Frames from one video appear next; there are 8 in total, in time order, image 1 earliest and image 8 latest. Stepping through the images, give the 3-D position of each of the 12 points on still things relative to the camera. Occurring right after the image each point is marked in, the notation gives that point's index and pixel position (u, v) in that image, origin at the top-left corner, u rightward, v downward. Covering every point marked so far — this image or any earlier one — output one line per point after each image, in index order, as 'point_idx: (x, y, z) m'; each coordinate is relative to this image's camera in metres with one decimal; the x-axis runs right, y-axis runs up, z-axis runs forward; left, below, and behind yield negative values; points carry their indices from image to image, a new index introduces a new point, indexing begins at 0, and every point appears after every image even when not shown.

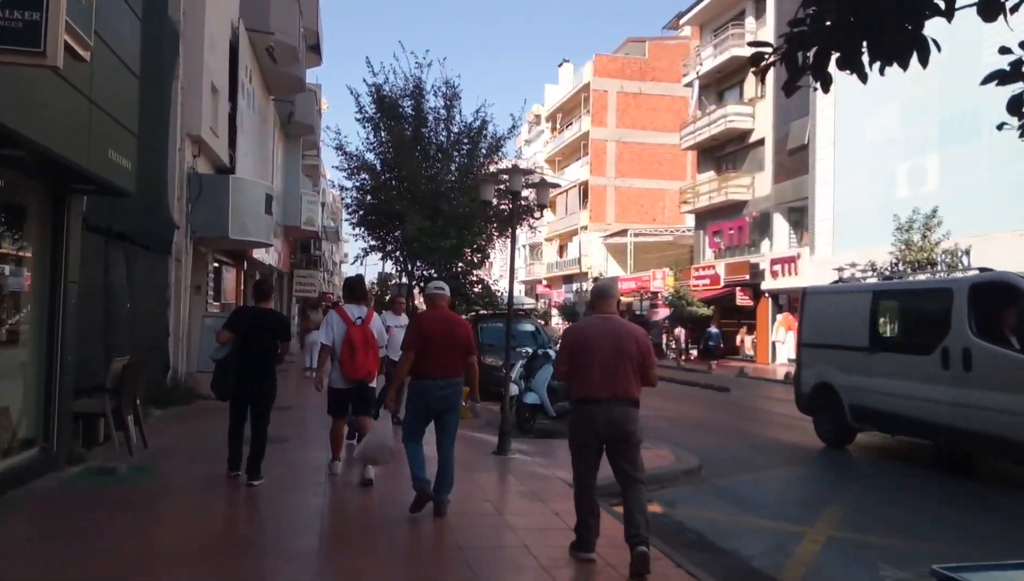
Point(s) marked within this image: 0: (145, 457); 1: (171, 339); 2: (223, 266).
0: (-4.5, -2.0, +9.5) m
1: (-6.5, -0.9, +14.6) m
2: (-7.3, +0.6, +19.4) m
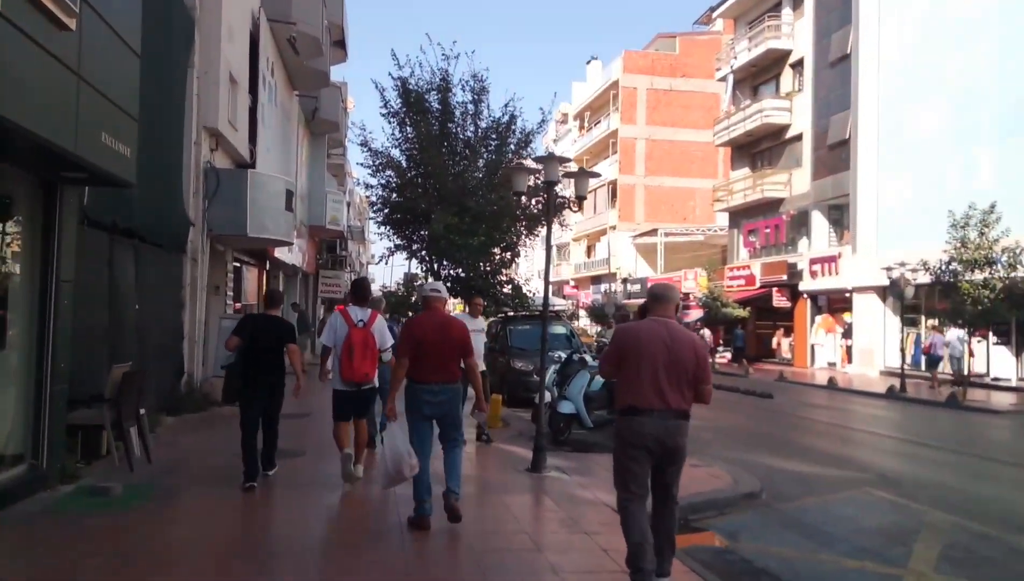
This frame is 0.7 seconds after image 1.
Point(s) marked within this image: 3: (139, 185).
0: (-4.1, -2.1, +8.7) m
1: (-5.9, -0.9, +13.9) m
2: (-6.5, +0.6, +18.7) m
3: (-5.4, +1.5, +11.1) m
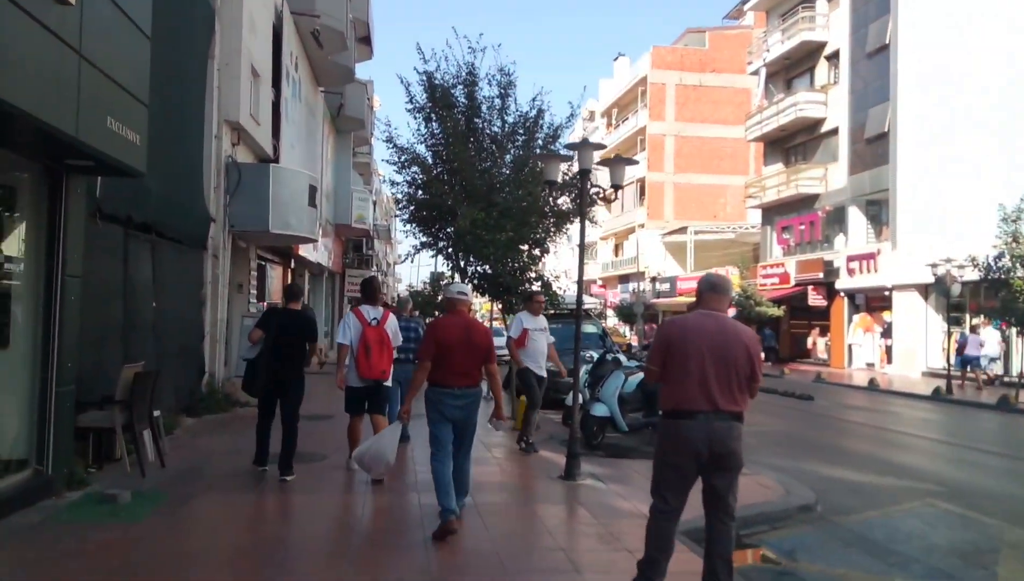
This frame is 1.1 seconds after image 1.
0: (-3.8, -2.0, +8.3) m
1: (-5.4, -0.9, +13.5) m
2: (-5.9, +0.6, +18.3) m
3: (-5.0, +1.6, +10.7) m
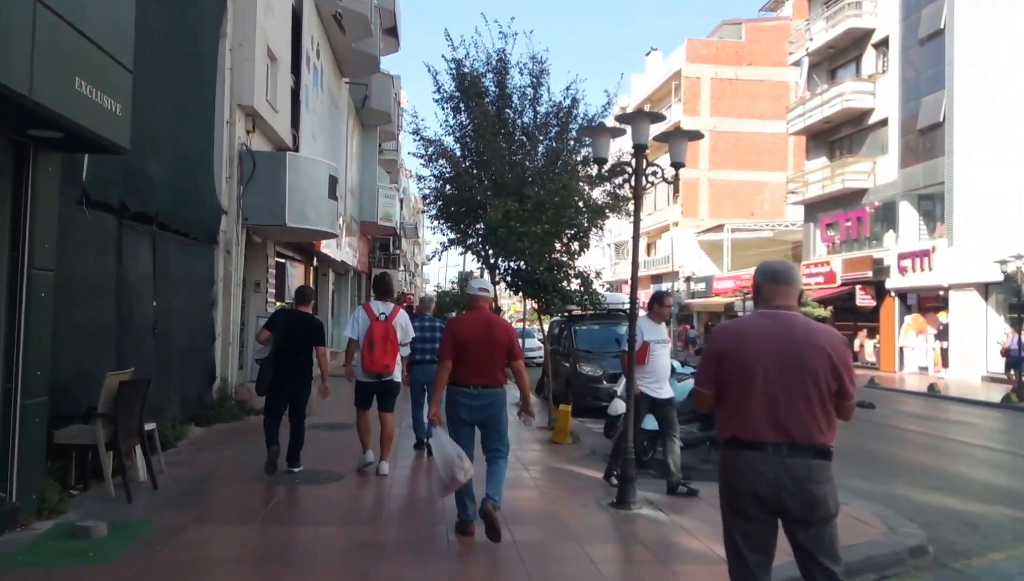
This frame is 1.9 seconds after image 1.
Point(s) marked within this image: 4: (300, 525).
0: (-3.4, -2.0, +7.2) m
1: (-4.8, -0.8, +12.5) m
2: (-5.1, +0.7, +17.3) m
3: (-4.5, +1.6, +9.6) m
4: (-1.8, -2.0, +6.6) m
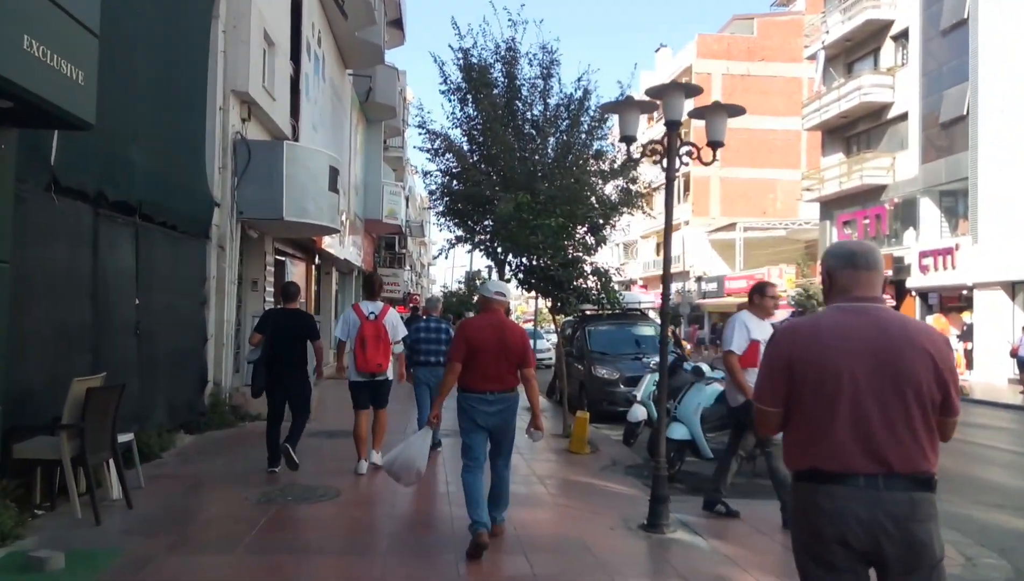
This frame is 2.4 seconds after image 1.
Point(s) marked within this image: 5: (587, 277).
0: (-3.2, -1.9, +6.4) m
1: (-4.6, -0.8, +11.7) m
2: (-4.9, +0.7, +16.5) m
3: (-4.3, +1.7, +8.9) m
4: (-1.7, -2.0, +5.8) m
5: (+1.2, +0.2, +12.6) m
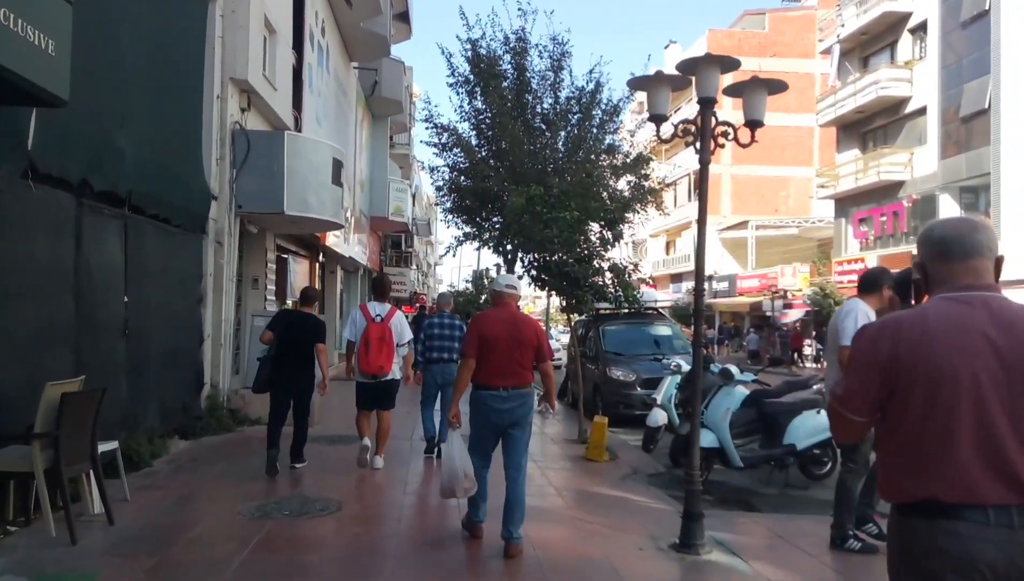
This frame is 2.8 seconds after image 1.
0: (-3.1, -1.9, +5.8) m
1: (-4.4, -0.8, +11.1) m
2: (-4.6, +0.7, +16.0) m
3: (-4.2, +1.7, +8.3) m
4: (-1.6, -2.0, +5.2) m
5: (+1.4, +0.3, +11.9) m
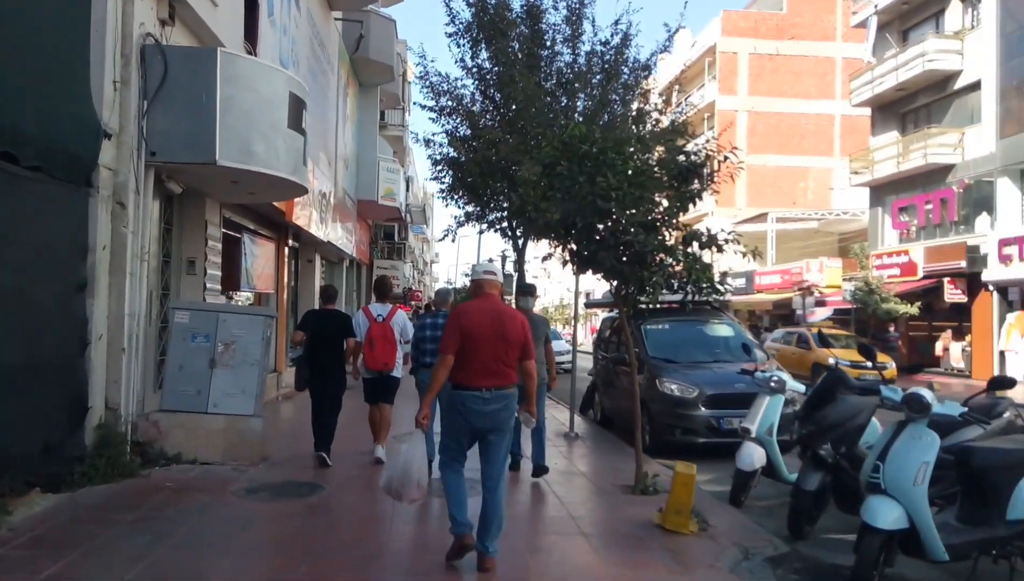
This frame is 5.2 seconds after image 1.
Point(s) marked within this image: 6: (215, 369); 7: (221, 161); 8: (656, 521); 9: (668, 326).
0: (-2.8, -1.7, +2.3) m
1: (-4.1, -0.6, +7.6) m
2: (-4.4, +0.9, +12.5) m
3: (-3.9, +1.9, +4.8) m
4: (-1.2, -1.8, +1.8) m
5: (+1.7, +0.4, +8.5) m
6: (-3.3, -0.9, +8.3) m
7: (-3.3, +1.5, +8.6) m
8: (+1.2, -2.0, +6.5) m
9: (+2.7, -0.5, +12.0) m
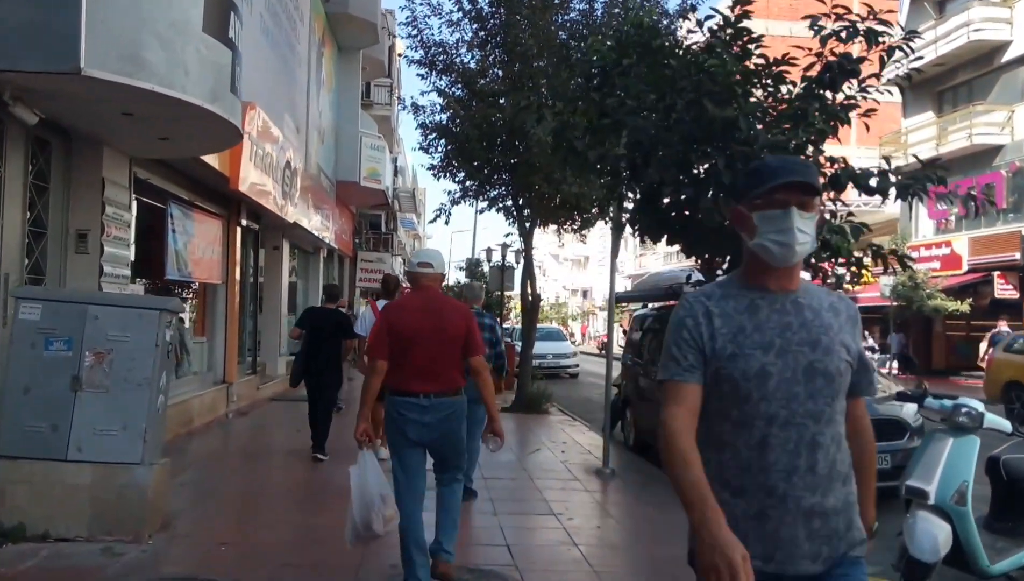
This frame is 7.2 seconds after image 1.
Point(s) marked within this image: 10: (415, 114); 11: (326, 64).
0: (-2.5, -1.6, -0.6) m
1: (-3.9, -0.4, +4.7) m
2: (-4.2, +1.1, +9.6) m
3: (-3.6, +2.0, +1.9) m
4: (-1.0, -1.7, -1.1) m
5: (+1.9, +0.6, +5.6) m
6: (-3.1, -0.7, +5.4) m
7: (-3.1, +1.6, +5.7) m
8: (+1.4, -1.8, +3.7) m
9: (+2.8, -0.4, +9.1) m
10: (-2.0, +3.7, +16.1) m
11: (-4.5, +5.5, +18.6) m
